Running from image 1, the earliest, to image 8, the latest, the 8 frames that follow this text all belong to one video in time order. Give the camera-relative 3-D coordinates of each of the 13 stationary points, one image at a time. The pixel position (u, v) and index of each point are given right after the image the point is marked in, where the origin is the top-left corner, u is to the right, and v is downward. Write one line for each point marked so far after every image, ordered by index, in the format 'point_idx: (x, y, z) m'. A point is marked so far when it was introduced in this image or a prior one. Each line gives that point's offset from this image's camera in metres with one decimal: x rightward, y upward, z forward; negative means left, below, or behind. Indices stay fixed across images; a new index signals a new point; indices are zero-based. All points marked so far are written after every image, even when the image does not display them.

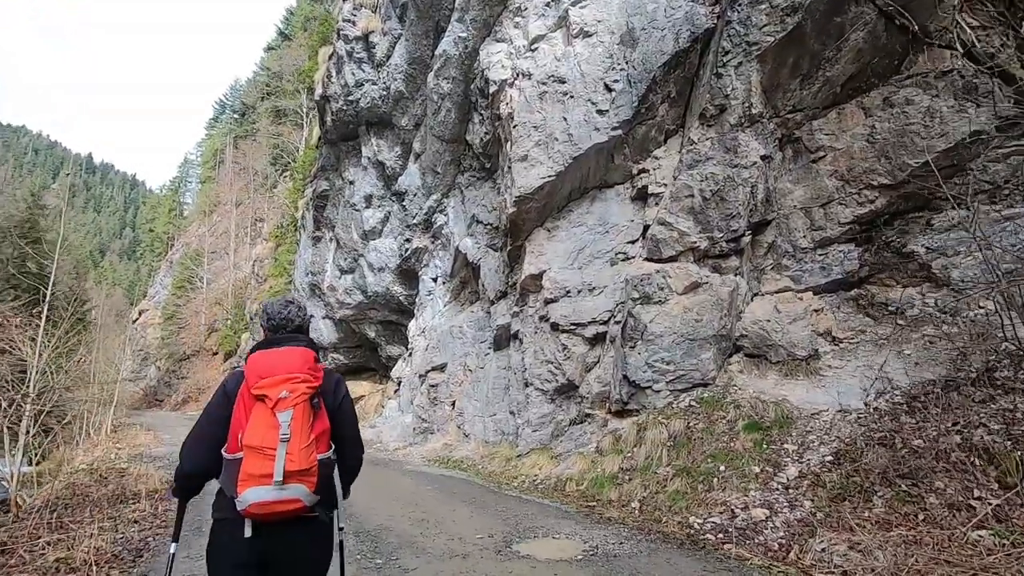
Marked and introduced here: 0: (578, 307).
0: (+1.5, -0.4, +12.4) m
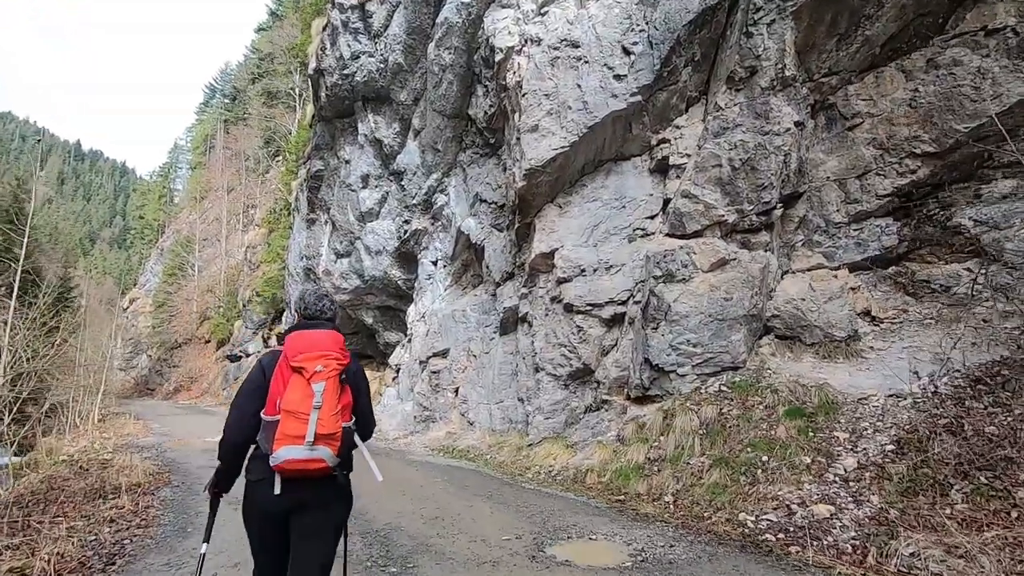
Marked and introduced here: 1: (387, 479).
0: (+1.7, 0.0, +11.6) m
1: (-2.2, -3.3, +9.2) m
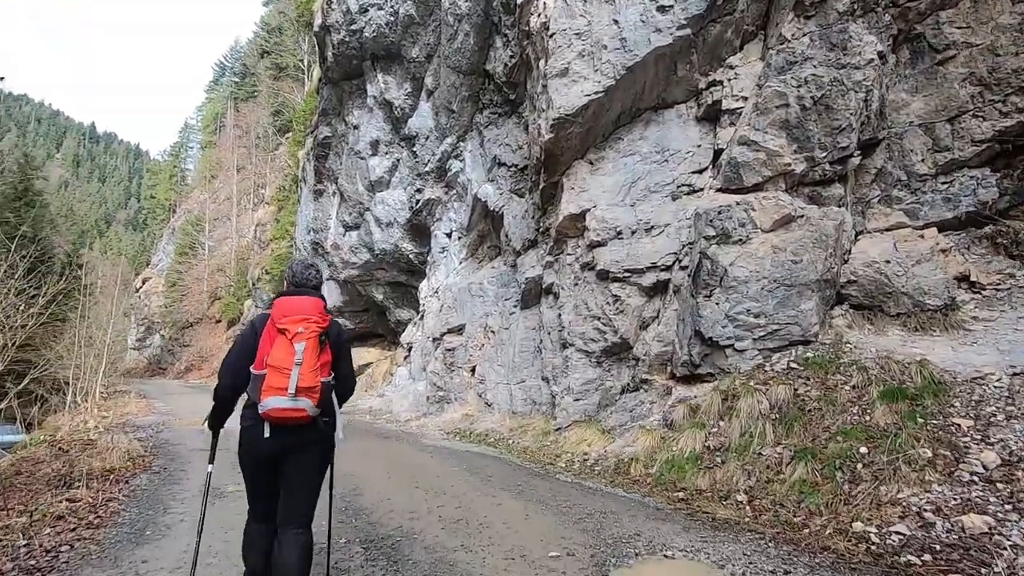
0: (+2.2, +0.7, +10.1) m
1: (-1.8, -2.6, +8.0) m
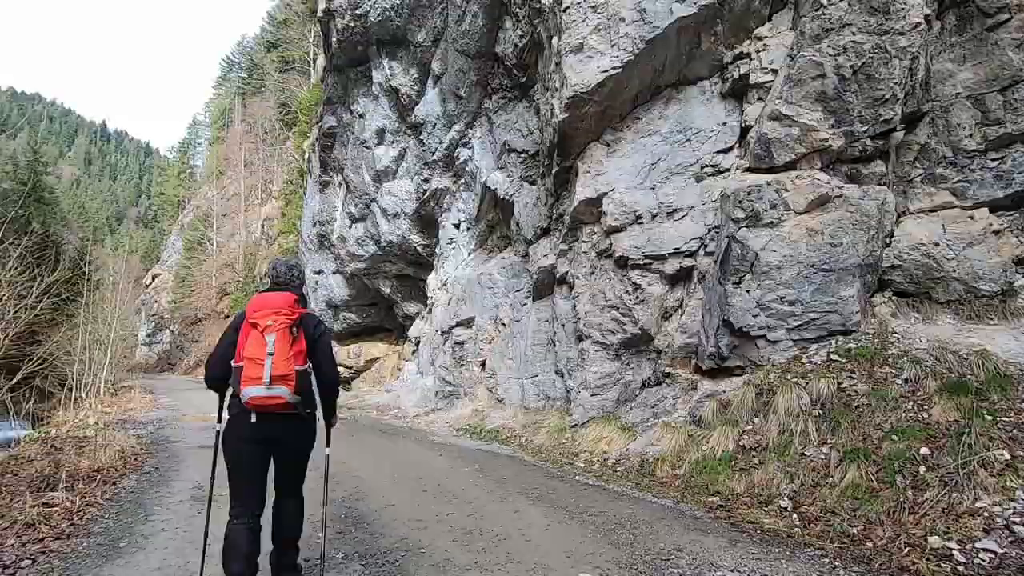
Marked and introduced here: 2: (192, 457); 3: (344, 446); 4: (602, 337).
0: (+2.5, +0.9, +9.5) m
1: (-1.6, -2.5, +7.4) m
2: (-5.2, -2.8, +8.8) m
3: (-3.2, -2.9, +10.0) m
4: (+1.7, -0.9, +10.0) m
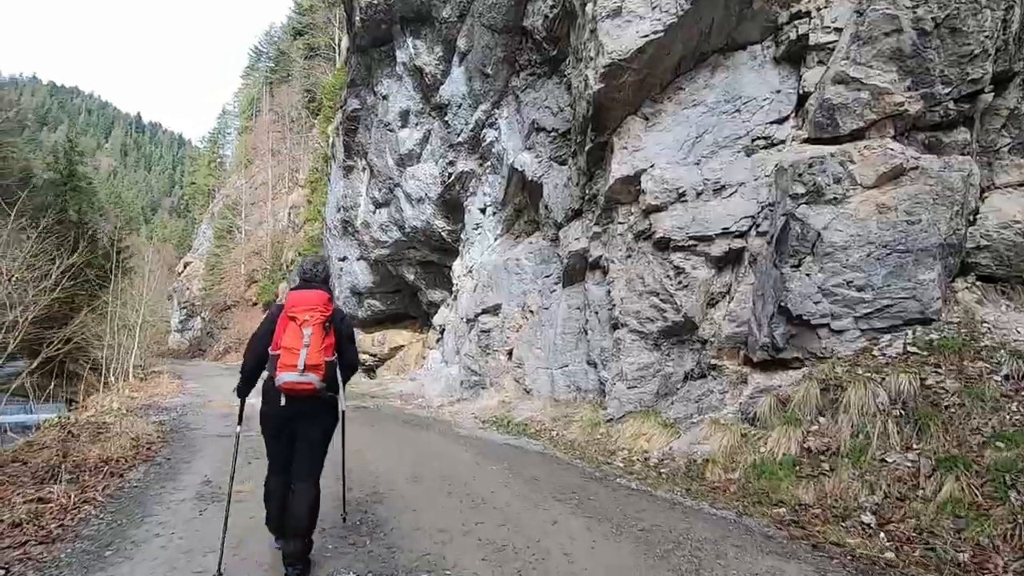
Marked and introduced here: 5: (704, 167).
0: (+3.0, +1.2, +8.7) m
1: (-1.2, -2.2, +6.9) m
2: (-4.7, -2.5, +8.4) m
3: (-2.7, -2.6, +9.5) m
4: (+2.2, -0.6, +9.3) m
5: (+3.2, +2.0, +9.0) m
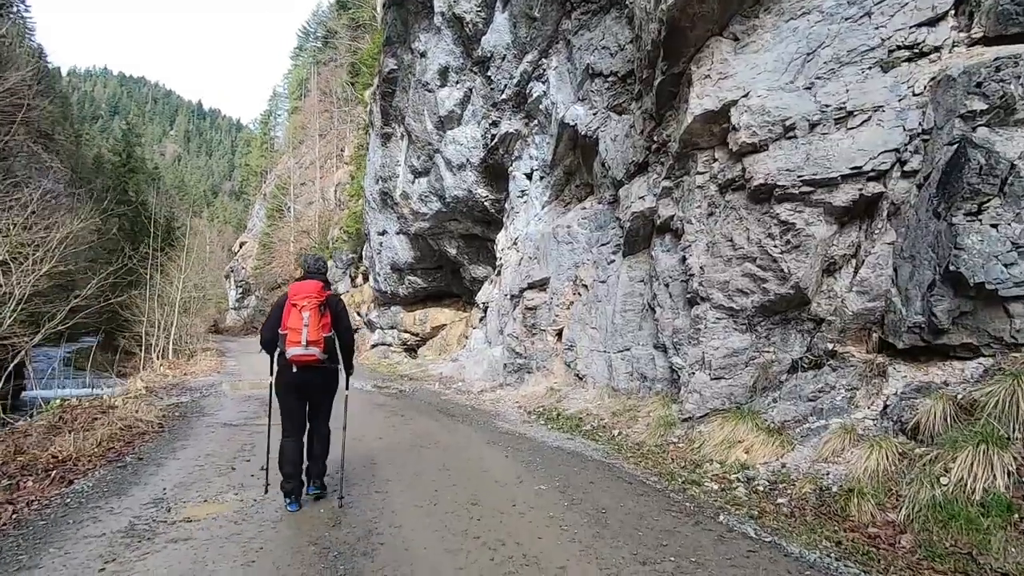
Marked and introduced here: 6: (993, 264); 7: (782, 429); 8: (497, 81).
0: (+3.6, +1.6, +6.6) m
1: (-0.7, -1.8, +5.2) m
2: (-4.1, -2.0, +7.1) m
3: (-1.9, -2.1, +8.0) m
4: (+2.9, -0.2, +7.3) m
5: (+3.9, +2.5, +6.8) m
6: (+4.3, +0.2, +4.9) m
7: (+2.9, -1.5, +5.8) m
8: (-0.5, +6.5, +16.9) m
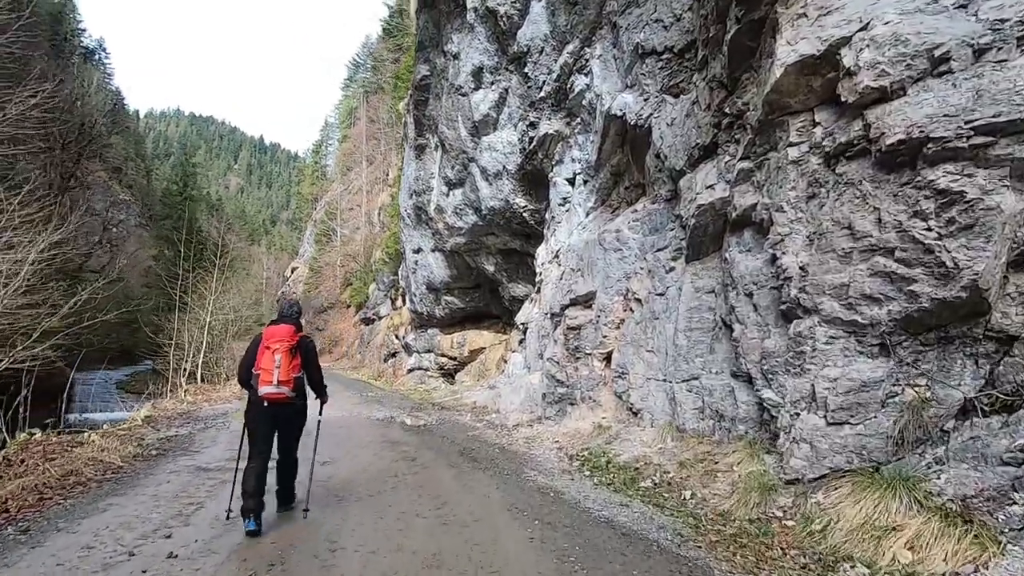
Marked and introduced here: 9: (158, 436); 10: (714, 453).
0: (+3.8, +1.6, +4.4) m
1: (-0.5, -1.8, +3.3) m
2: (-3.8, -2.1, +5.5) m
3: (-1.6, -2.3, +6.2) m
4: (+3.2, -0.2, +5.1) m
5: (+4.1, +2.4, +4.7) m
6: (+4.4, +0.3, +2.6) m
7: (+3.1, -1.5, +3.6) m
8: (+0.6, +6.0, +15.3) m
9: (-6.7, -2.7, +10.2) m
10: (+2.5, -1.9, +6.5) m
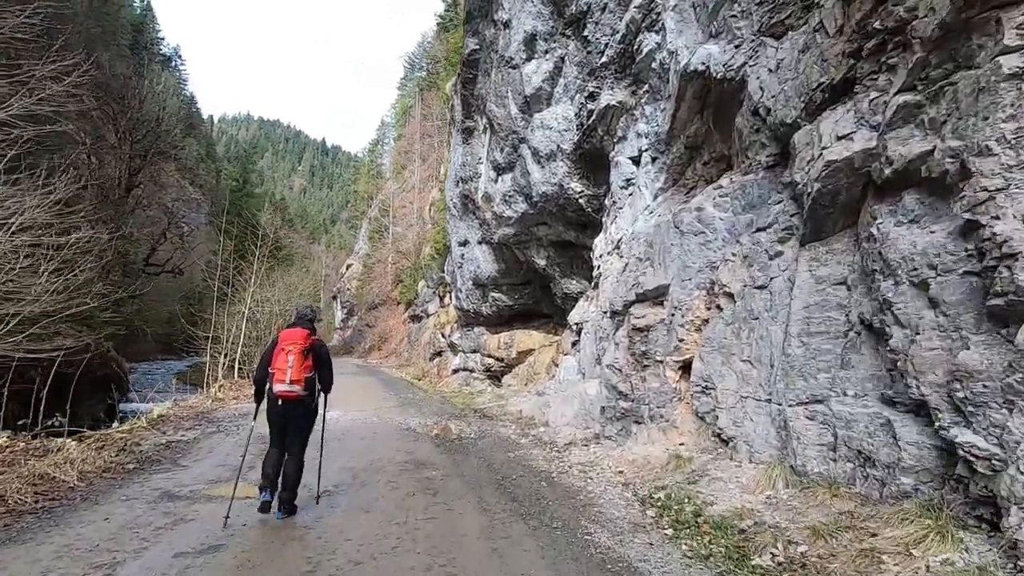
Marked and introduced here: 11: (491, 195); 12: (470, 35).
0: (+4.1, +1.7, +2.2) m
1: (-0.4, -1.6, +1.5) m
2: (-3.4, -1.9, +3.9) m
3: (-1.2, -2.1, +4.4) m
4: (+3.5, -0.1, +2.9) m
5: (+4.4, +2.6, +2.4) m
6: (+4.5, +0.4, +0.3) m
7: (+3.3, -1.4, +1.4) m
8: (+2.1, +6.1, +13.3) m
9: (-5.9, -2.5, +8.9) m
10: (+2.9, -1.8, +4.3) m
11: (-0.7, +3.2, +18.3) m
12: (-1.5, +8.8, +19.0) m
